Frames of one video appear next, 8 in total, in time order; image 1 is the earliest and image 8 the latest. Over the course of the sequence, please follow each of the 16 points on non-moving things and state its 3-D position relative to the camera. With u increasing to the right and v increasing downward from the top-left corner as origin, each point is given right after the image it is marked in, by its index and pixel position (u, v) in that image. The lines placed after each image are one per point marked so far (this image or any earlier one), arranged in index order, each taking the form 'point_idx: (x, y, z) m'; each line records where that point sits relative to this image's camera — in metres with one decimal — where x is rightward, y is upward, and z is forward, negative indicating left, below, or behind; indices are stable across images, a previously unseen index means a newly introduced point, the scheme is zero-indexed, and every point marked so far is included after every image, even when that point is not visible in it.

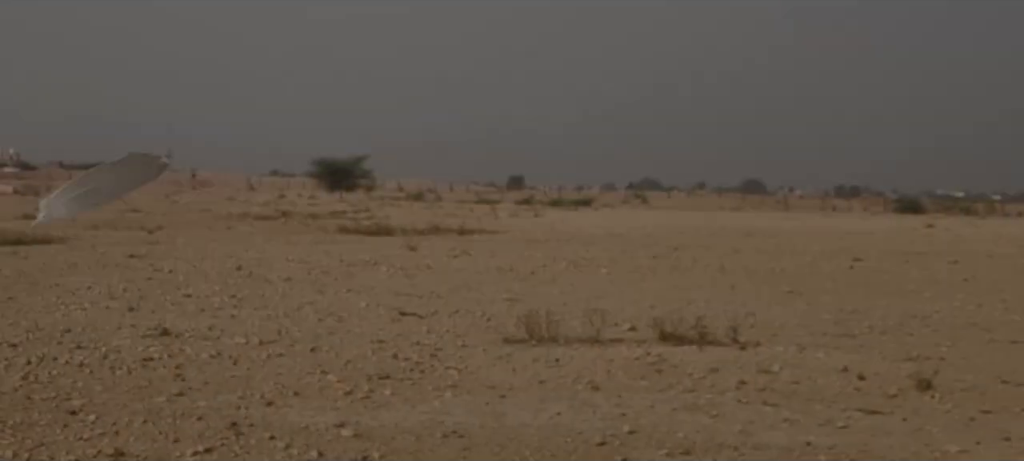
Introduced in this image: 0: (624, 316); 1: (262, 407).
0: (+1.6, -1.2, +18.1) m
1: (-1.9, -1.3, +9.6) m
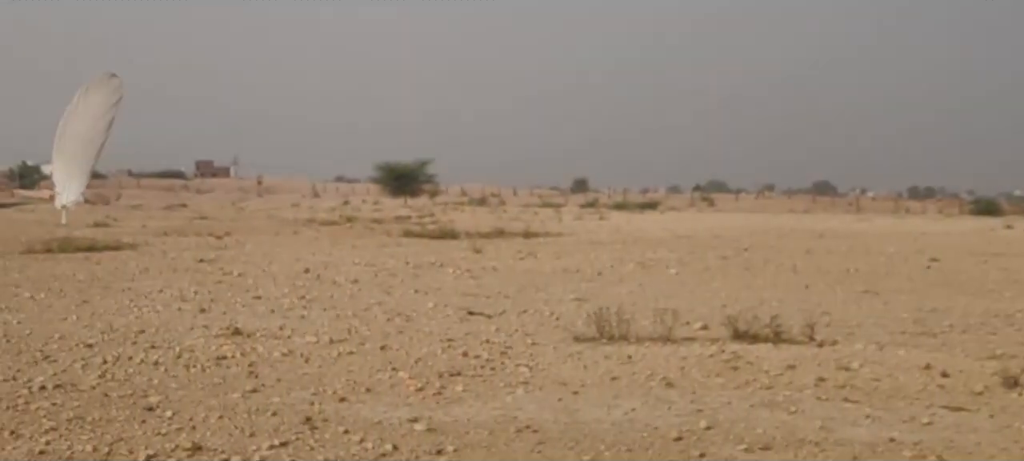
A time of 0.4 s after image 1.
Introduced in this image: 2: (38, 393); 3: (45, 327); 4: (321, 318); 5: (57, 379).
0: (+2.6, -1.2, +17.9) m
1: (-1.3, -1.3, +9.5) m
2: (-3.1, -1.1, +8.3) m
3: (-3.8, -0.8, +10.4) m
4: (-2.0, -0.9, +13.0) m
5: (-3.1, -1.0, +8.7) m
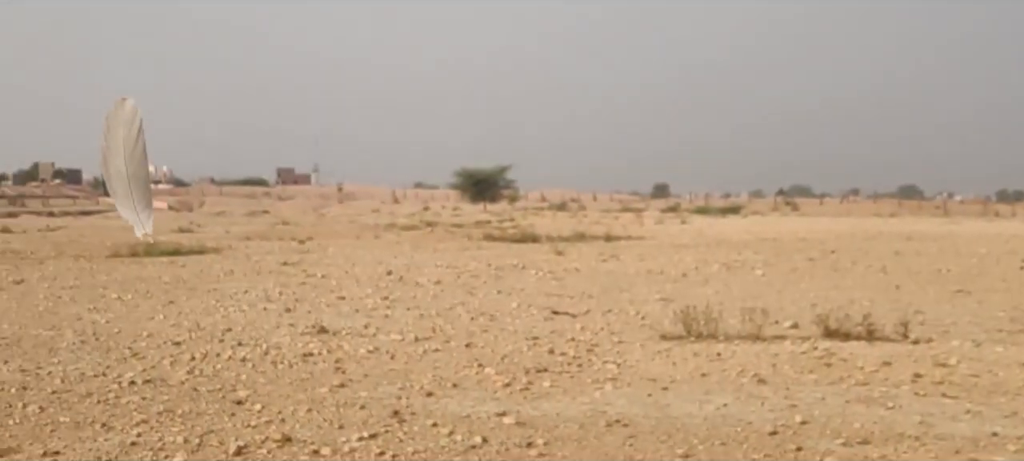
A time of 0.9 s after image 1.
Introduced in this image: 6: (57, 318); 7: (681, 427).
0: (+3.7, -1.2, +17.5) m
1: (-0.7, -1.2, +9.4) m
2: (-2.5, -1.0, +8.3) m
3: (-3.1, -0.8, +10.4) m
4: (-1.1, -0.9, +12.9) m
5: (-2.5, -1.0, +8.7) m
6: (-3.7, -0.7, +10.3) m
7: (+1.3, -1.5, +9.7) m
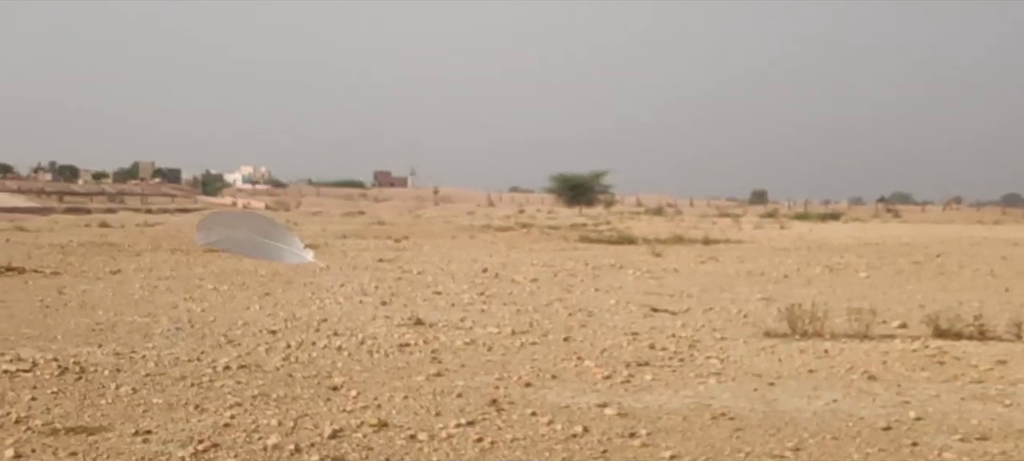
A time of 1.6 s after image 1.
0: (+5.1, -1.1, +16.9) m
1: (+0.1, -1.1, +9.1) m
2: (-1.9, -0.9, +8.2) m
3: (-2.3, -0.7, +10.3) m
4: (-0.1, -0.8, +12.7) m
5: (-1.8, -0.9, +8.6) m
6: (-2.9, -0.6, +10.3) m
7: (+2.0, -1.4, +9.3) m
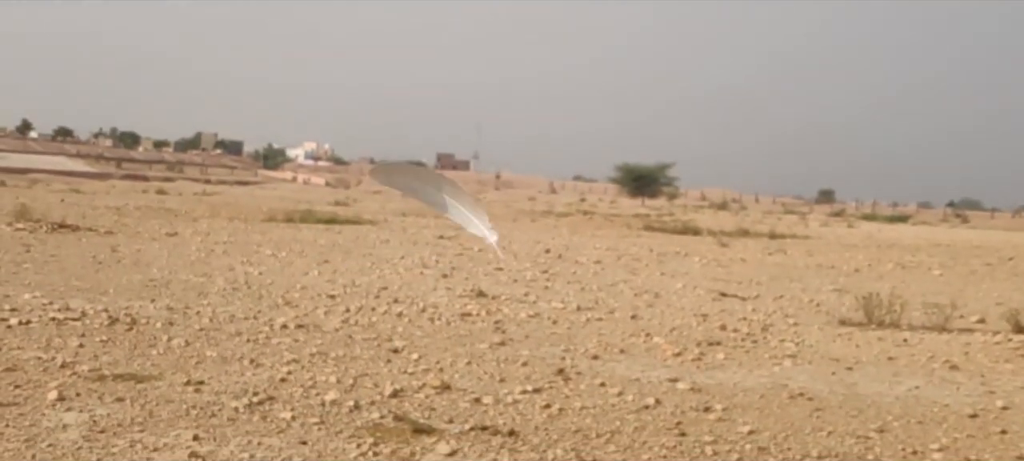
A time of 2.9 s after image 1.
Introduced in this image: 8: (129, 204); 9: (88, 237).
0: (+5.8, -1.0, +16.2) m
1: (+0.5, -0.9, +8.7) m
2: (-1.4, -0.6, +7.9) m
3: (-1.8, -0.4, +10.0) m
4: (+0.5, -0.6, +12.3) m
5: (-1.4, -0.6, +8.3) m
6: (-2.4, -0.3, +10.0) m
7: (+2.5, -1.2, +8.8) m
8: (-5.0, +0.3, +16.7) m
9: (-3.6, -0.1, +10.9) m
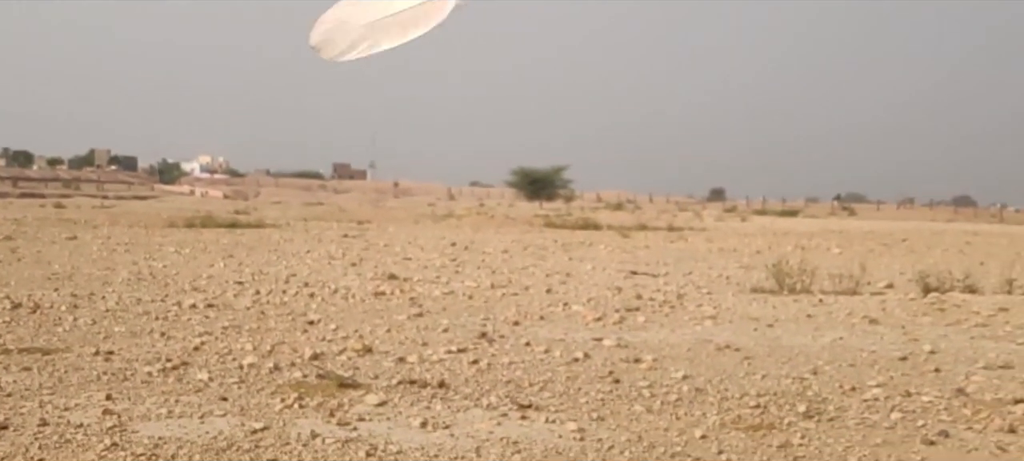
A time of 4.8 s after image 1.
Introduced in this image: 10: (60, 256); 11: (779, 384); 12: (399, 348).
0: (+4.7, -0.6, +16.4) m
1: (0.0, -0.6, +8.4) m
2: (-1.9, -0.5, +7.4) m
3: (-2.4, -0.3, +9.5) m
4: (-0.3, -0.4, +12.0) m
5: (-1.9, -0.4, +7.8) m
6: (-3.0, -0.2, +9.4) m
7: (+2.0, -0.8, +8.6) m
8: (-6.3, +0.1, +16.0) m
9: (-4.4, -0.1, +10.2) m
10: (-3.4, -0.2, +9.5) m
11: (+1.5, -0.9, +7.2) m
12: (-0.6, -0.6, +6.9) m
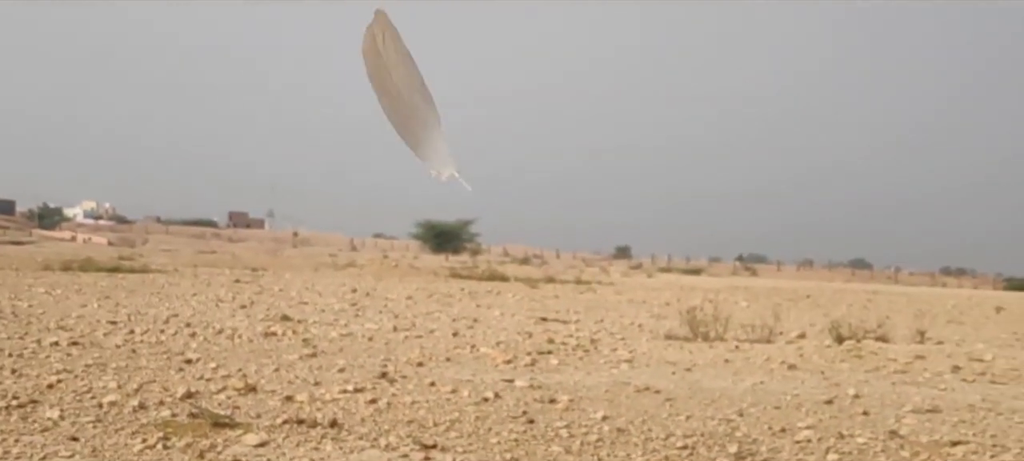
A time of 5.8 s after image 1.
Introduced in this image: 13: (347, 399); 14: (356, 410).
0: (+3.5, -1.2, +16.0) m
1: (-0.6, -0.8, +7.7) m
2: (-2.4, -0.6, +6.6) m
3: (-3.1, -0.5, +8.7) m
4: (-1.2, -0.8, +11.3) m
5: (-2.5, -0.6, +7.0) m
6: (-3.7, -0.5, +8.5) m
7: (+1.3, -1.1, +8.1) m
8: (-7.4, -0.5, +14.8) m
9: (-5.1, -0.4, +9.2) m
10: (-4.1, -0.4, +8.6) m
11: (+1.0, -1.0, +6.6) m
12: (-1.1, -0.8, +6.2) m
13: (-0.8, -0.8, +6.0) m
14: (-0.7, -0.8, +5.8) m
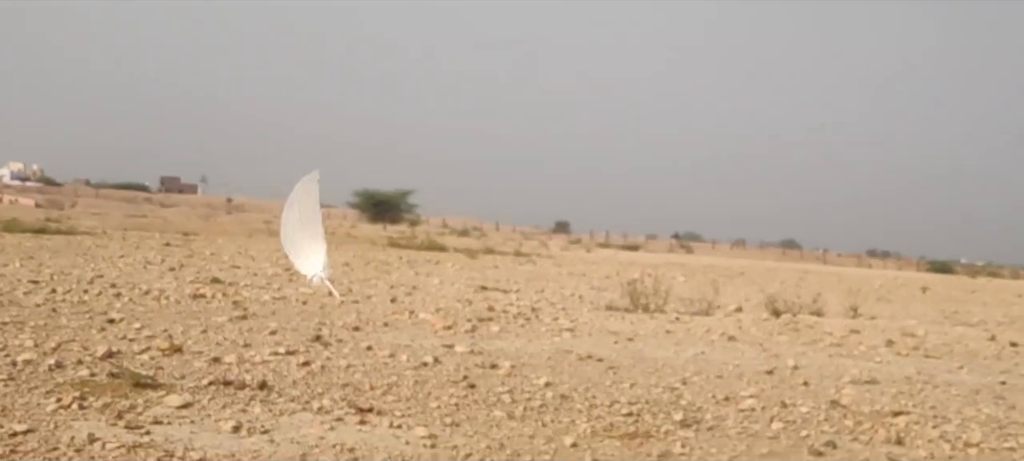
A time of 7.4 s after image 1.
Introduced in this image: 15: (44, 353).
0: (+2.7, -0.9, +16.0) m
1: (-1.0, -0.6, +7.5) m
2: (-2.7, -0.4, +6.3) m
3: (-3.5, -0.3, +8.3) m
4: (-1.7, -0.5, +11.0) m
5: (-2.8, -0.4, +6.7) m
6: (-4.1, -0.2, +8.2) m
7: (+1.0, -0.8, +8.0) m
8: (-8.1, 0.0, +14.2) m
9: (-5.5, 0.0, +8.8) m
10: (-4.5, -0.1, +8.1) m
11: (+0.7, -0.8, +6.5) m
12: (-1.4, -0.6, +6.0) m
13: (-1.1, -0.6, +5.8) m
14: (-1.0, -0.6, +5.6) m
15: (-1.9, -0.5, +5.1) m
